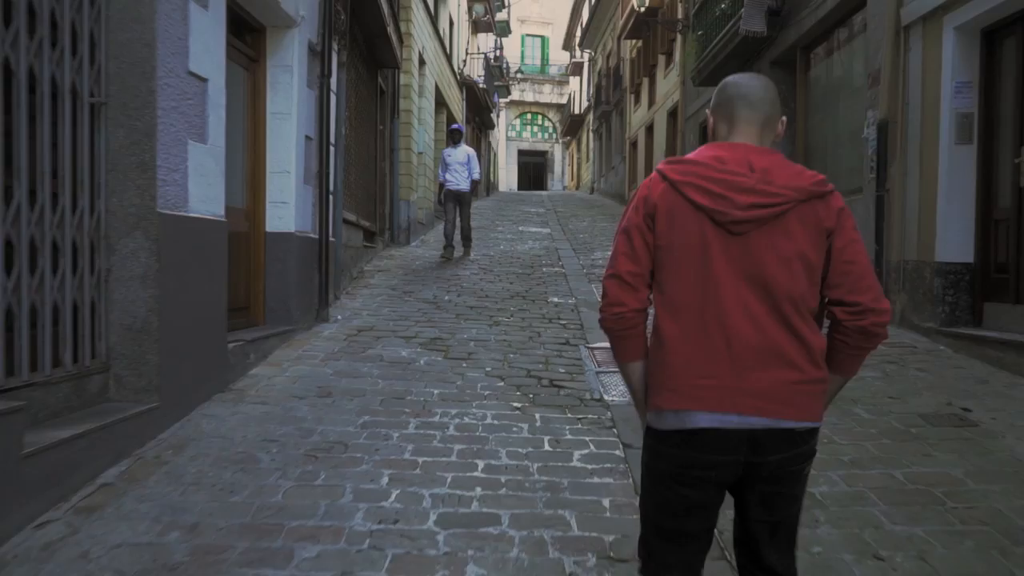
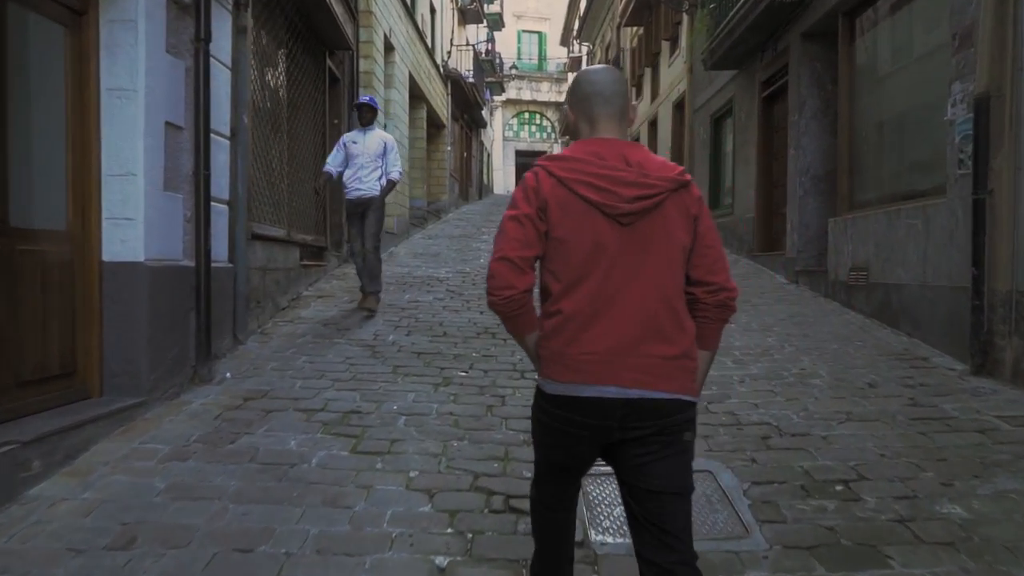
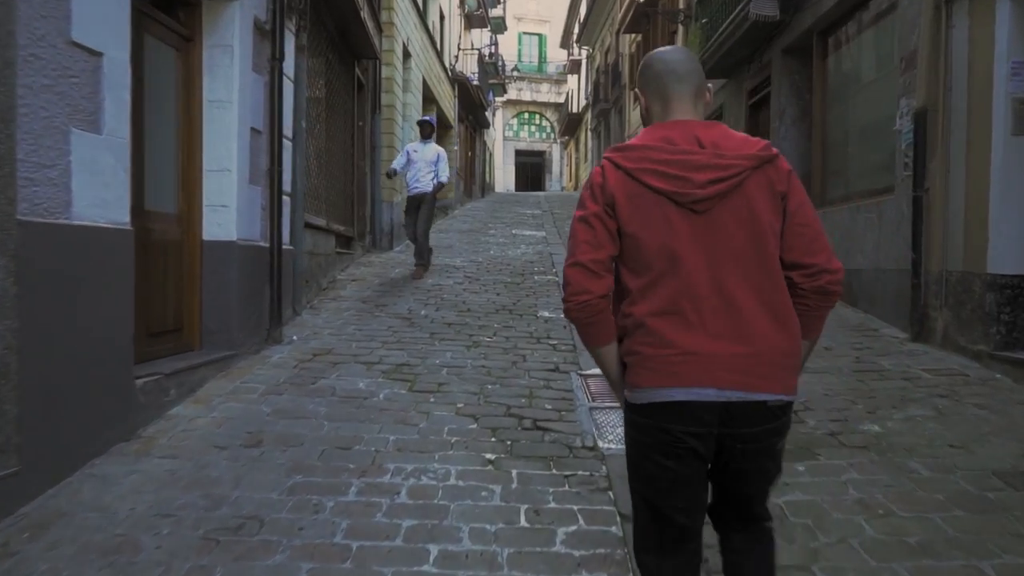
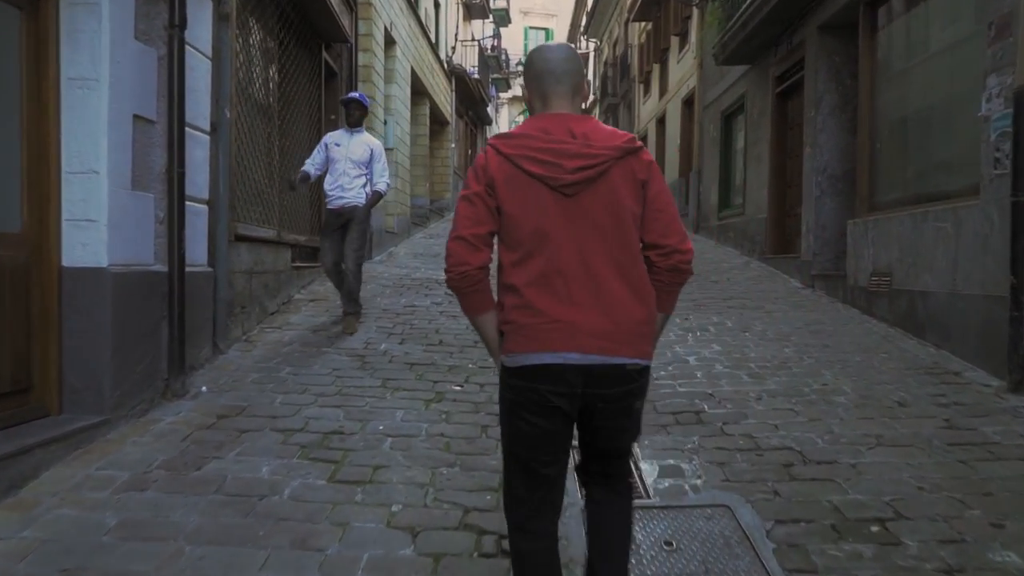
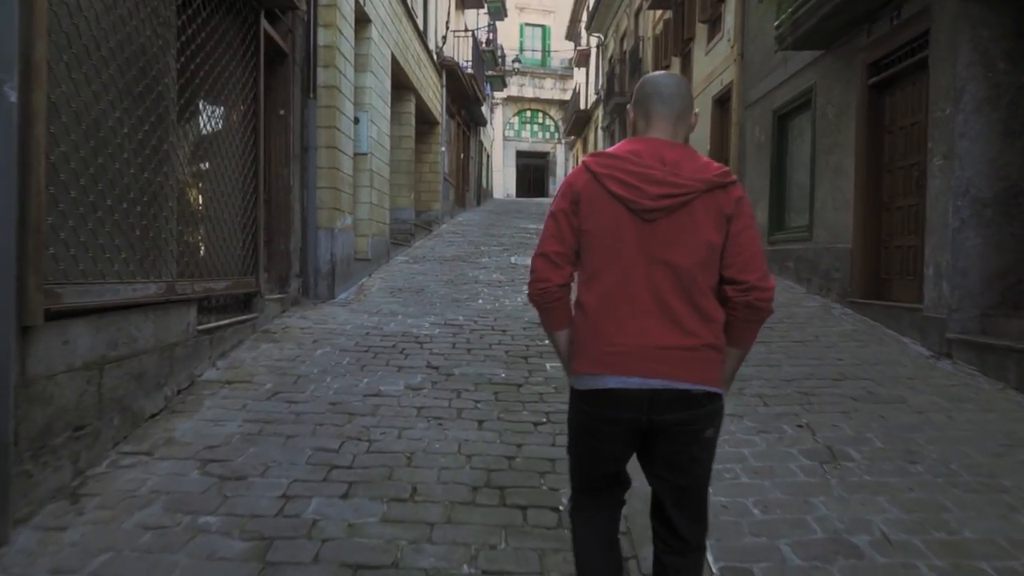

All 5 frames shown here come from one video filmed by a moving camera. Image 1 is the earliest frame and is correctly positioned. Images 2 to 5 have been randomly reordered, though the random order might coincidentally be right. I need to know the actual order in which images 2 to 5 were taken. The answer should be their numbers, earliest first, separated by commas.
3, 2, 4, 5
